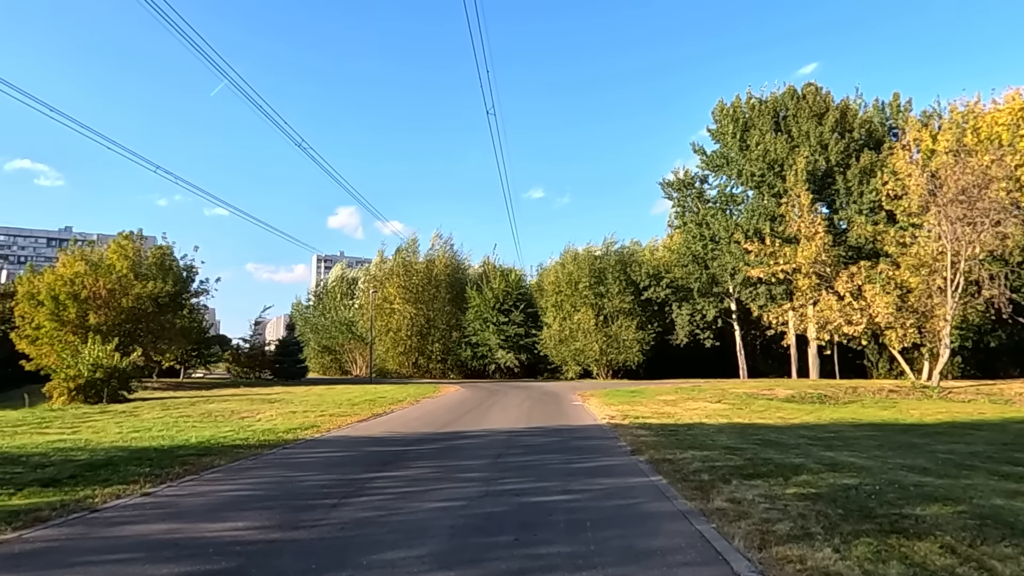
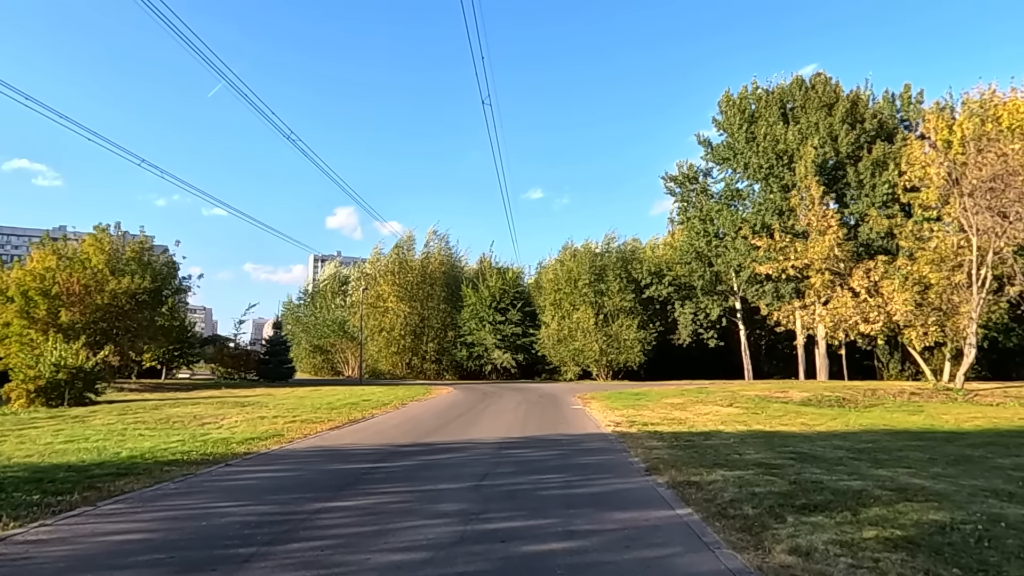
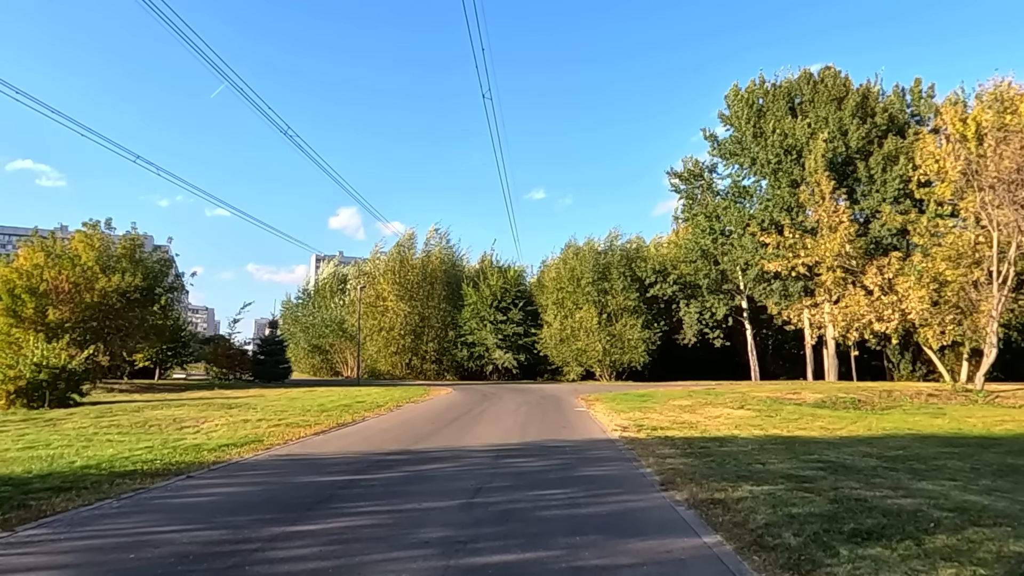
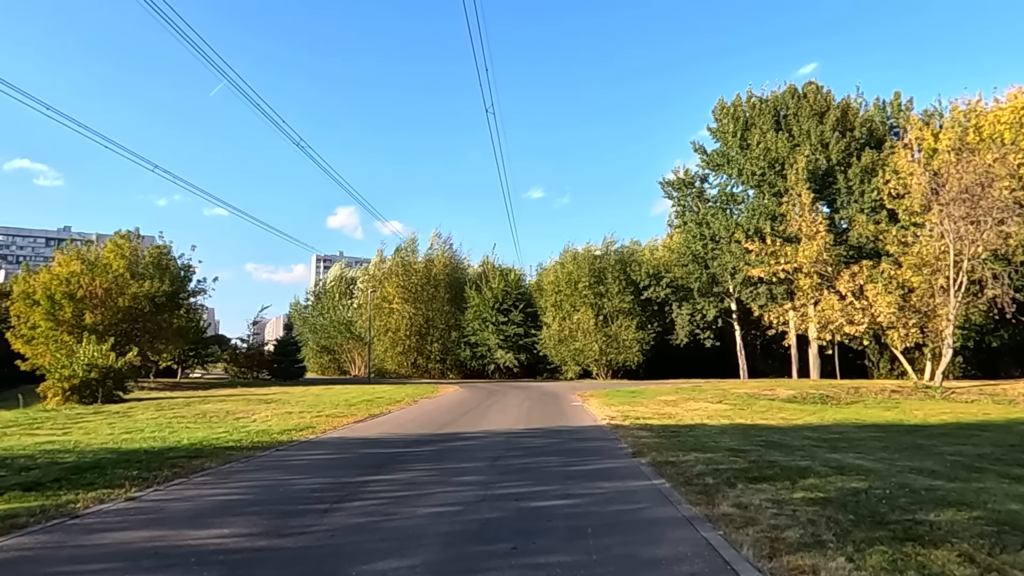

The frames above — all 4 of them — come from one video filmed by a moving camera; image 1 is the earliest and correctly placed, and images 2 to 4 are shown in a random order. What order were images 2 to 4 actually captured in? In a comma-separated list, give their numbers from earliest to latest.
4, 2, 3
